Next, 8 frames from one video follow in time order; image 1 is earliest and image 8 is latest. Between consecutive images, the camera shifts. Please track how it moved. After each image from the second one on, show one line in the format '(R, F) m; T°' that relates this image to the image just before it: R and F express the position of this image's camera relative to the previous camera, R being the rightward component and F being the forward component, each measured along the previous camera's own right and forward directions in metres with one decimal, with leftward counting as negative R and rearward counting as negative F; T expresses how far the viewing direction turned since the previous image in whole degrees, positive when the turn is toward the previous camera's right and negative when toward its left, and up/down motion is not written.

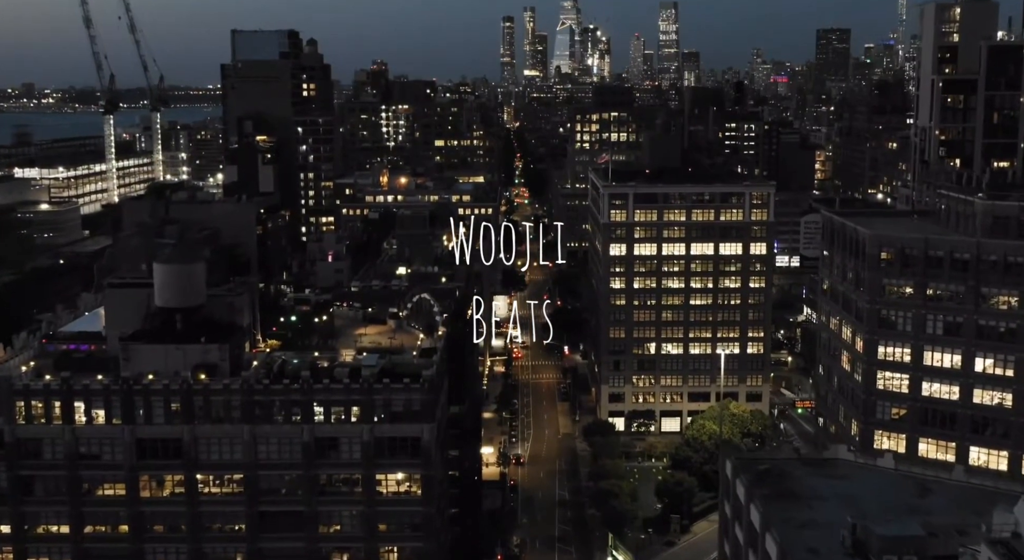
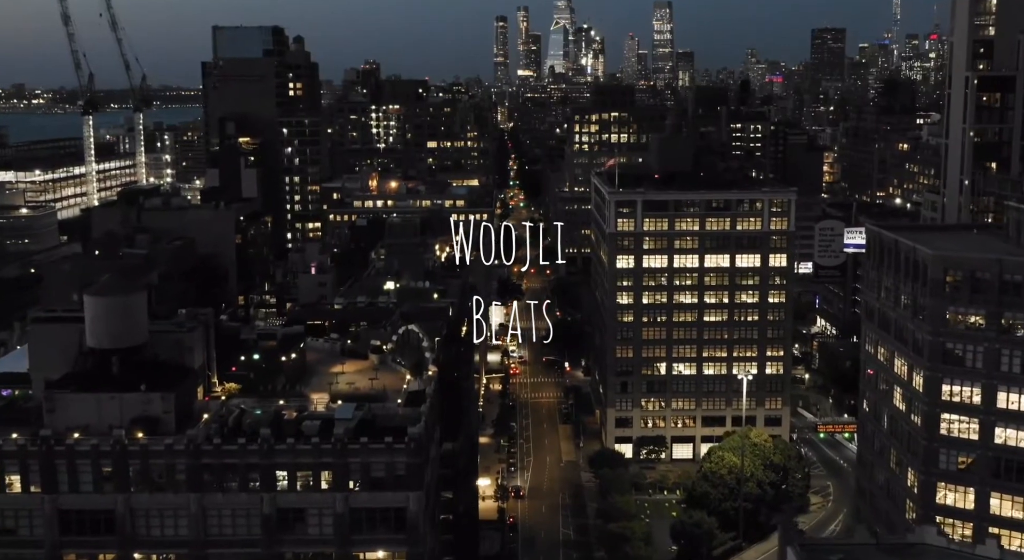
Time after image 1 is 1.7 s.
(-0.4, +8.4) m; 0°
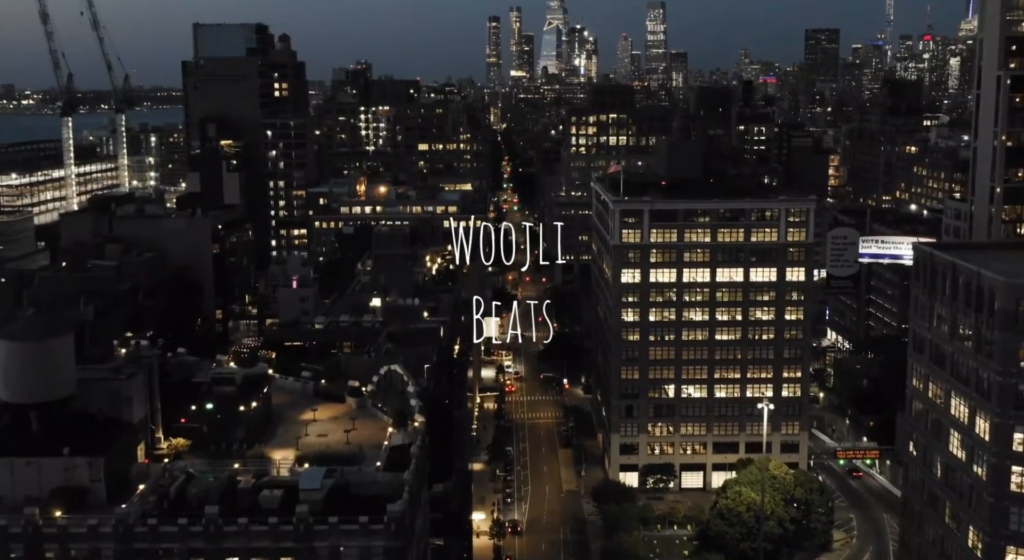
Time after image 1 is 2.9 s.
(-0.3, +7.1) m; 0°
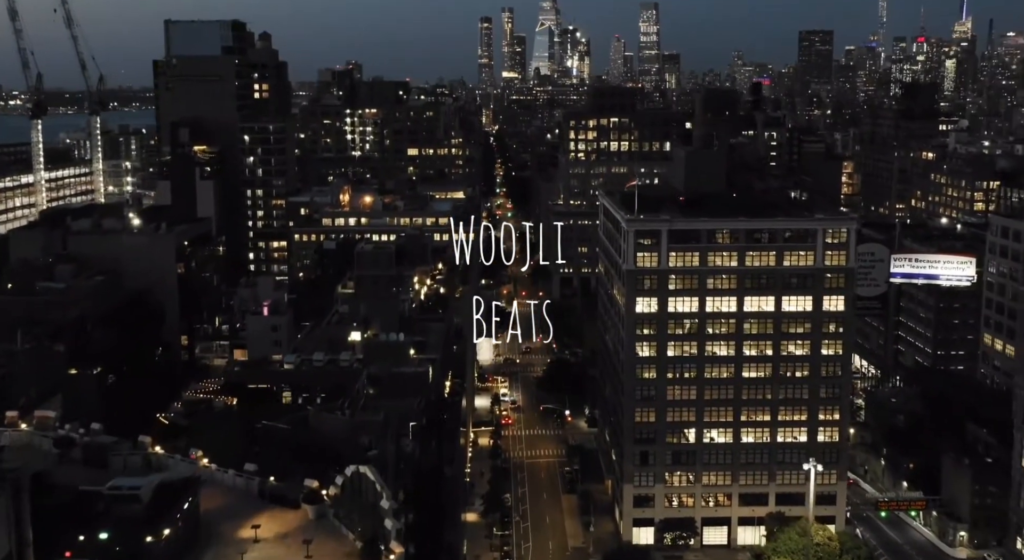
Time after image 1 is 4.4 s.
(-0.6, +10.8) m; +1°
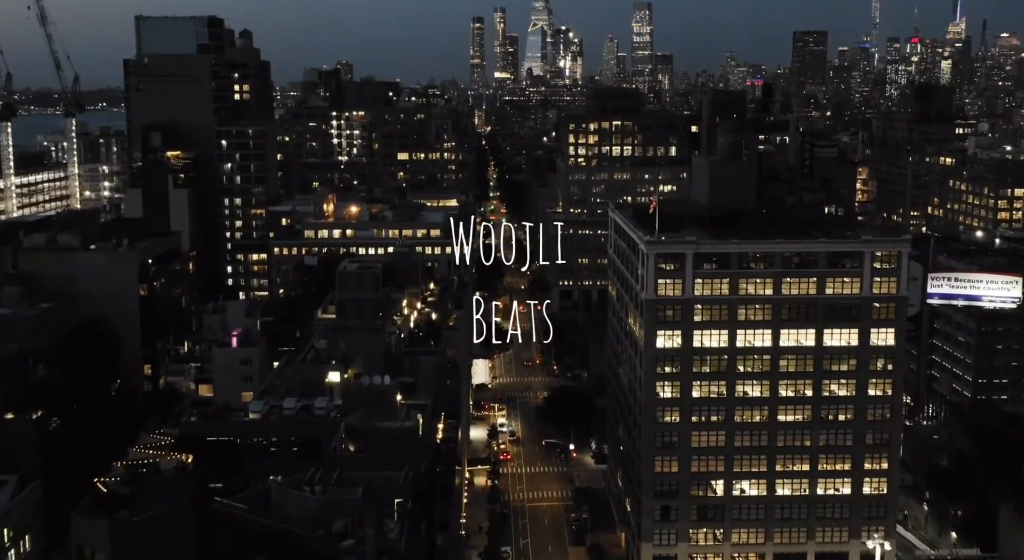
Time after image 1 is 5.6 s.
(-0.8, +9.9) m; +1°
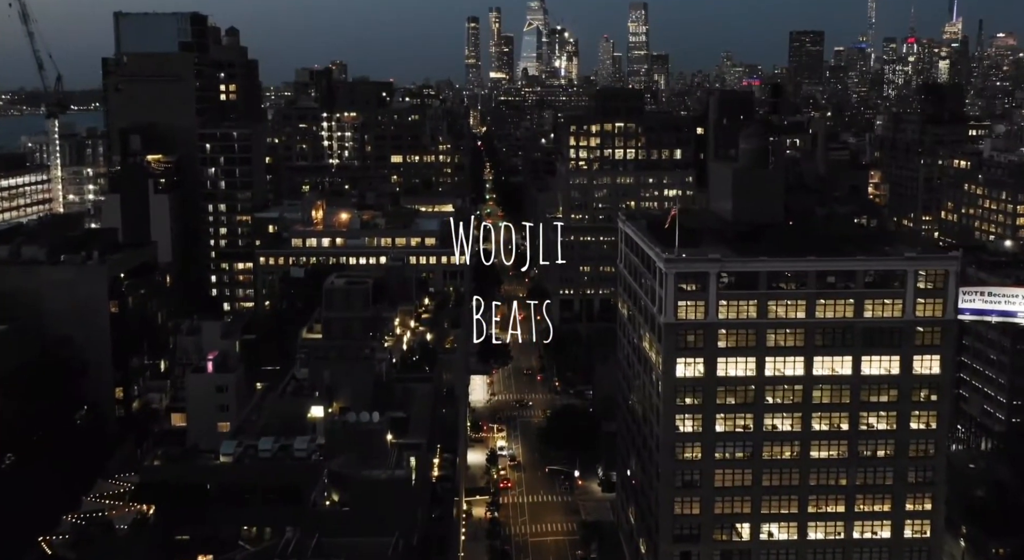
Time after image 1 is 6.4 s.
(-0.6, +6.8) m; 0°
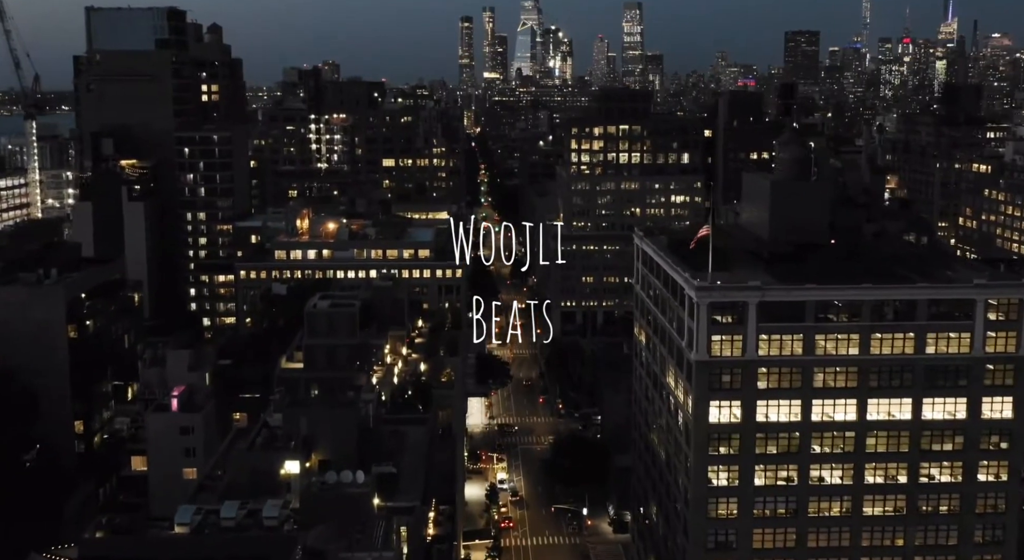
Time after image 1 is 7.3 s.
(-0.8, +8.3) m; 0°
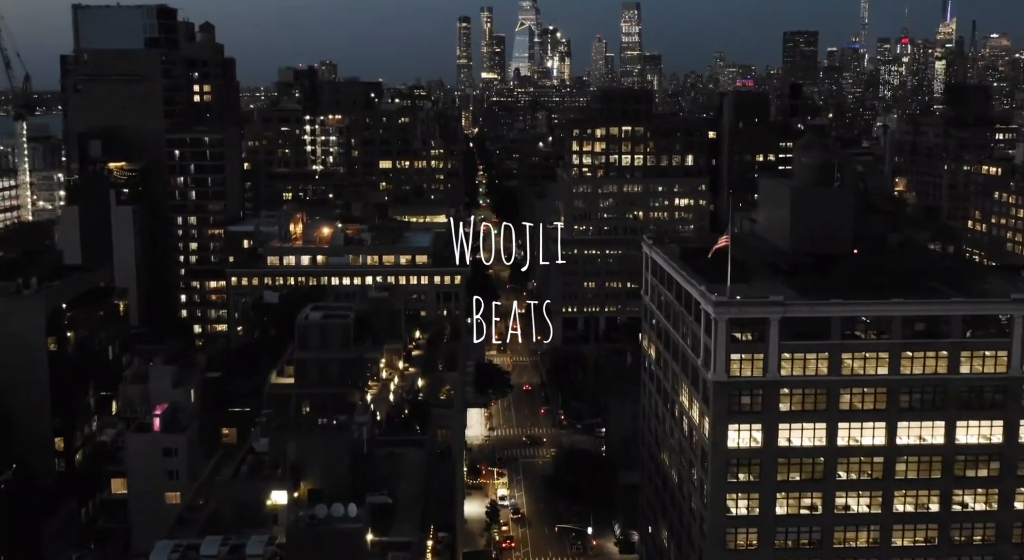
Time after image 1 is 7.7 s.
(-0.3, +3.6) m; 0°
